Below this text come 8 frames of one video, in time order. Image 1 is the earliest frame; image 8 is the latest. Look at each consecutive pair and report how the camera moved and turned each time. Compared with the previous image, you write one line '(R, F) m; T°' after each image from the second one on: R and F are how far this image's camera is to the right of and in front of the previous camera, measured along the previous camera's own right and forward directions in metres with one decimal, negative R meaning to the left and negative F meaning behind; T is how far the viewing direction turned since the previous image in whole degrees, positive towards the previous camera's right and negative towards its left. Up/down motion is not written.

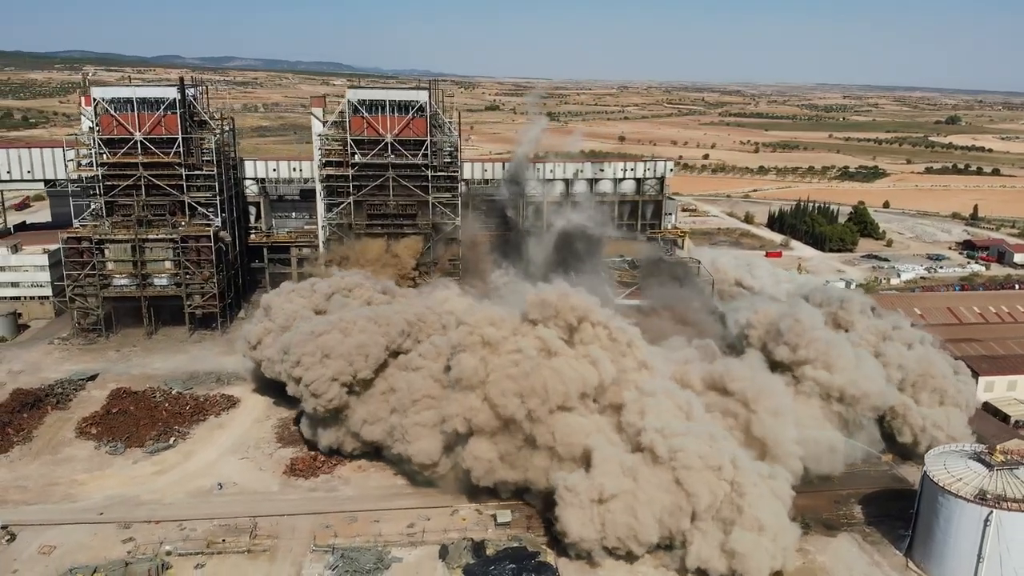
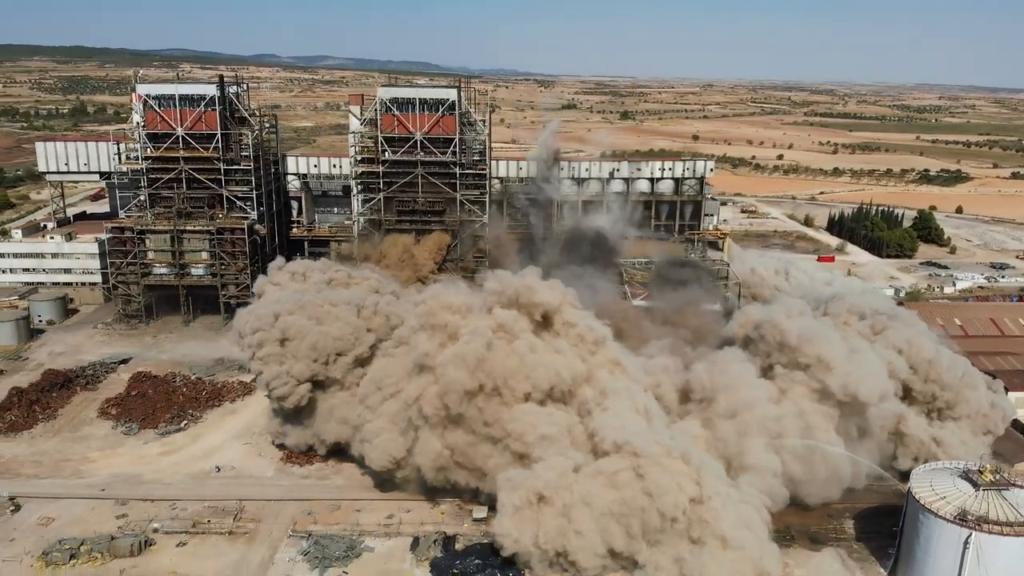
(+2.8, +0.1) m; -5°
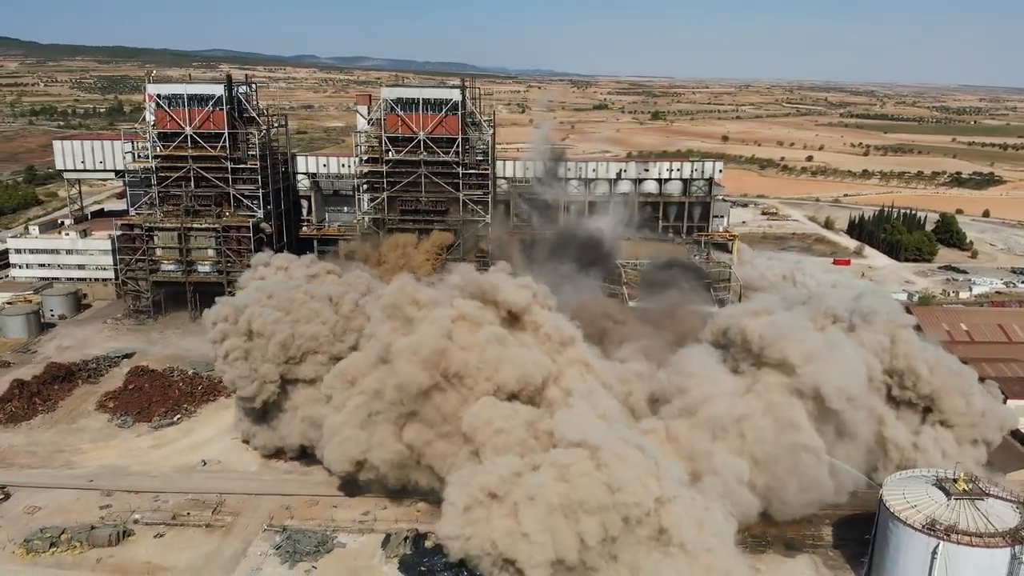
(+1.6, 0.0) m; -2°
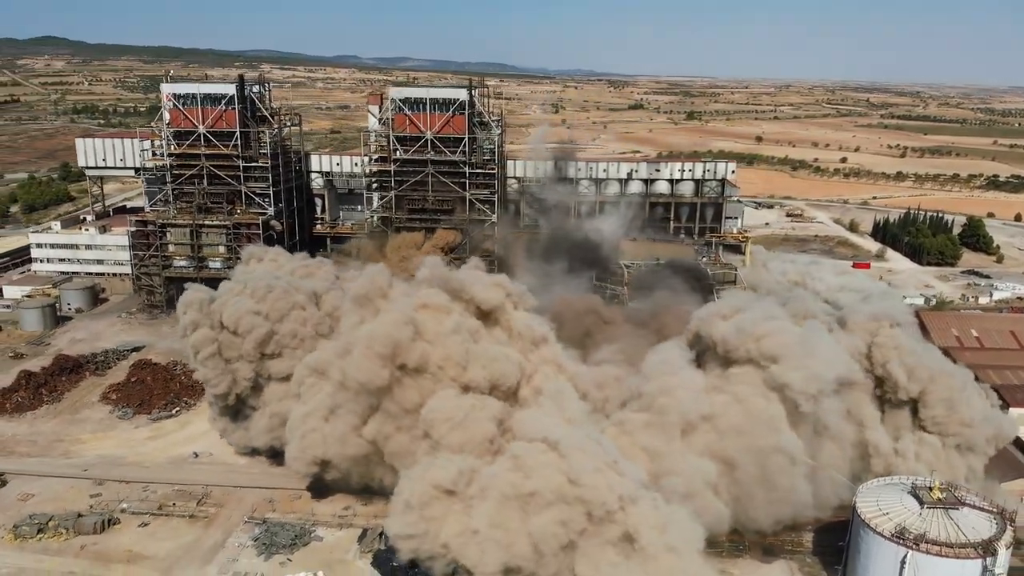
(+1.6, -0.1) m; -2°
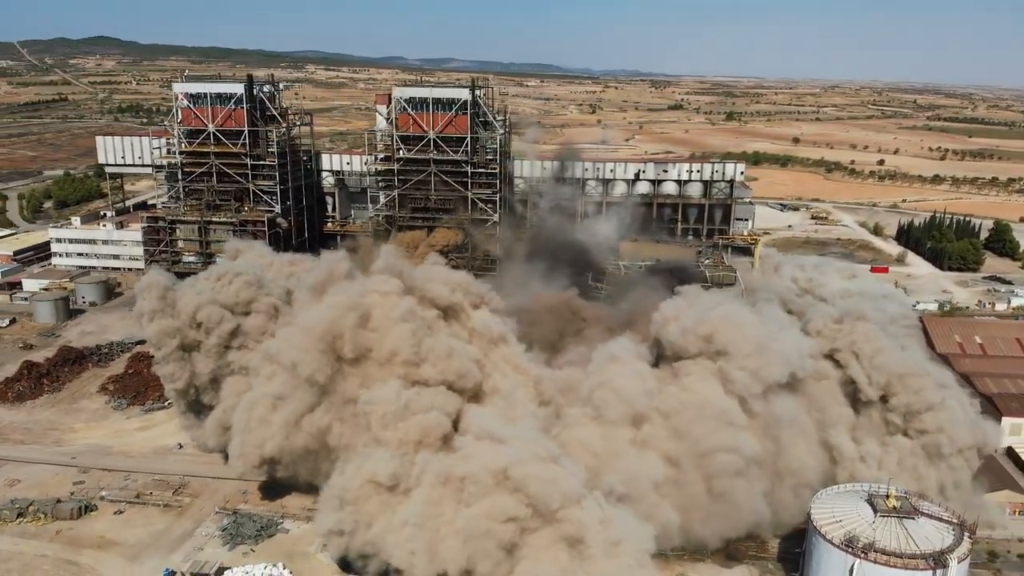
(+2.1, -0.1) m; -3°
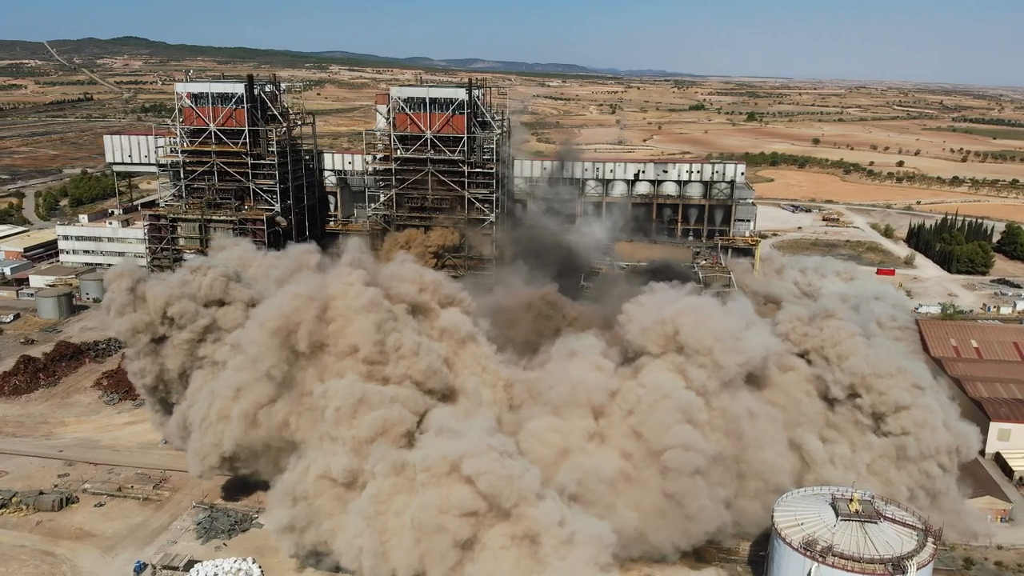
(+1.4, -0.1) m; -1°
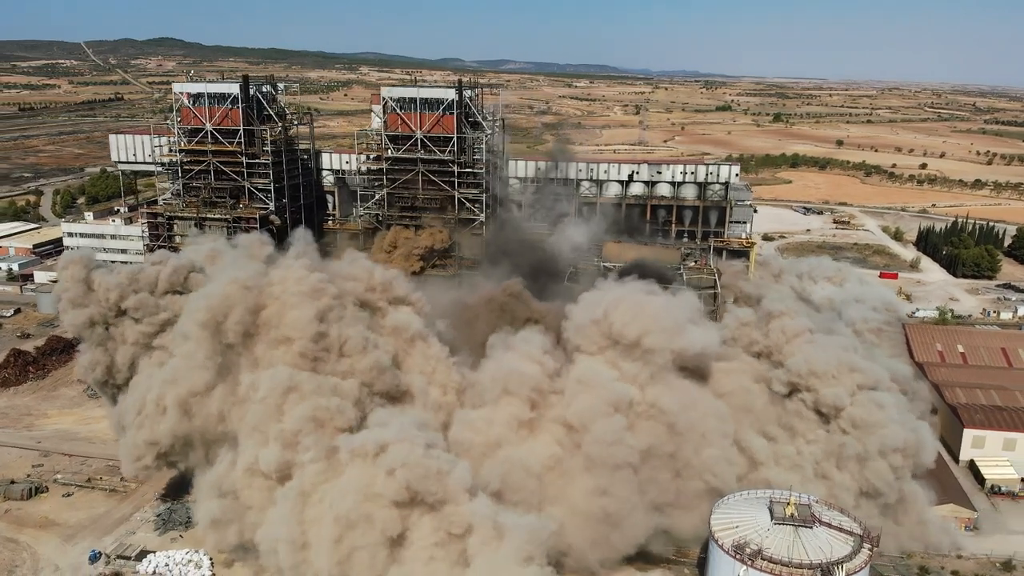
(+2.1, -0.2) m; -2°
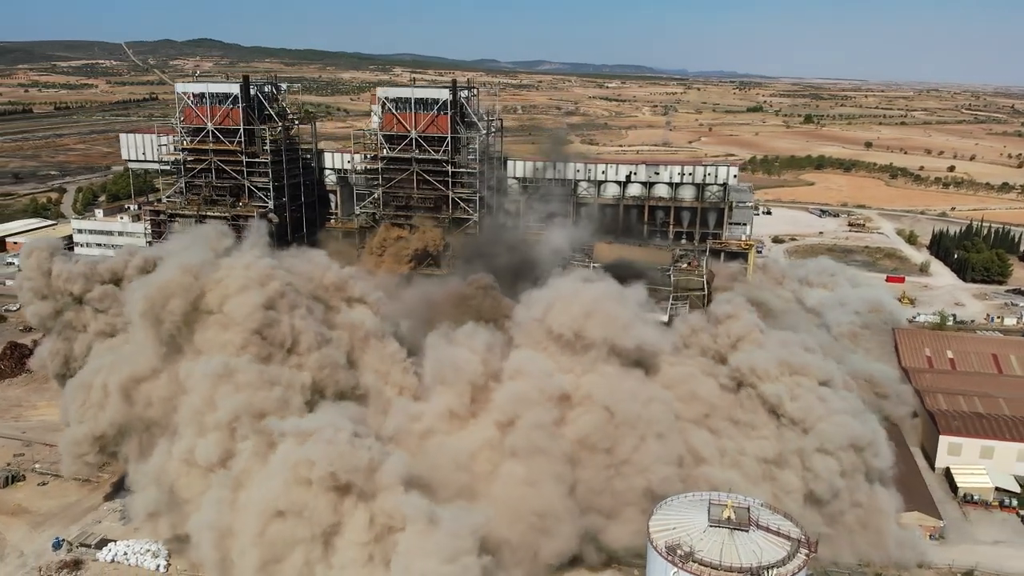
(+2.1, -0.2) m; -2°
